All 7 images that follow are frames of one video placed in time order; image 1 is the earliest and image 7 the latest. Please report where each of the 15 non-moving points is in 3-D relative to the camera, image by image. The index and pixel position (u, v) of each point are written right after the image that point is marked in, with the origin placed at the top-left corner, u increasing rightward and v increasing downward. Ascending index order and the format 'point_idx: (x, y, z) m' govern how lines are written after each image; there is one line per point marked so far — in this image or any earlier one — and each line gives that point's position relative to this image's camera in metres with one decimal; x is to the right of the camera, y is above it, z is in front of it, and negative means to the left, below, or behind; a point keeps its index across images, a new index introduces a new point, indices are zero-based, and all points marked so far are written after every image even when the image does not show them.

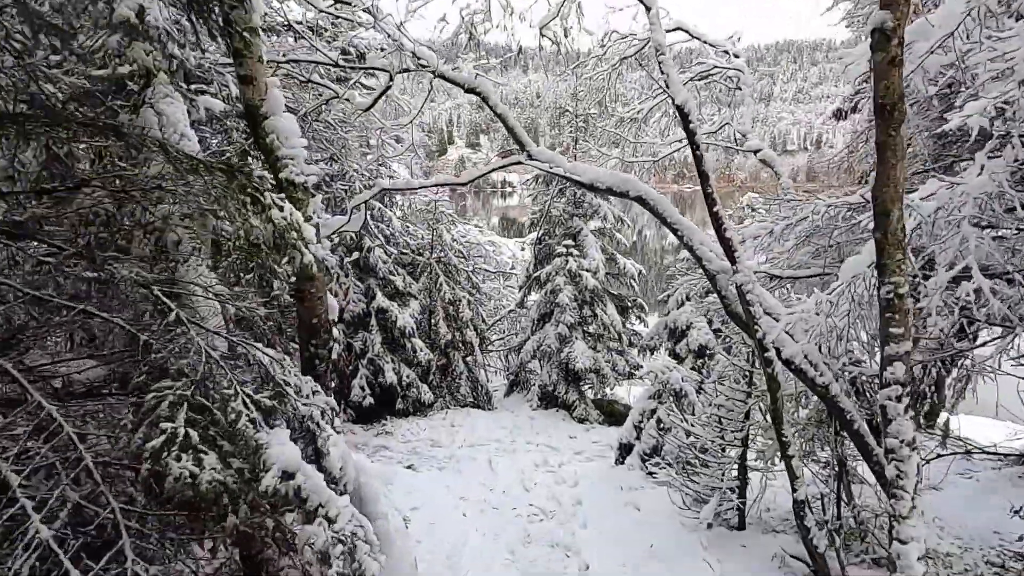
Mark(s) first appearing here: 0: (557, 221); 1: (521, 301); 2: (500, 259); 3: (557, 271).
0: (+0.7, +1.1, +10.7) m
1: (+0.2, -0.2, +11.0) m
2: (-0.2, +0.5, +13.3) m
3: (+0.7, +0.3, +10.1) m
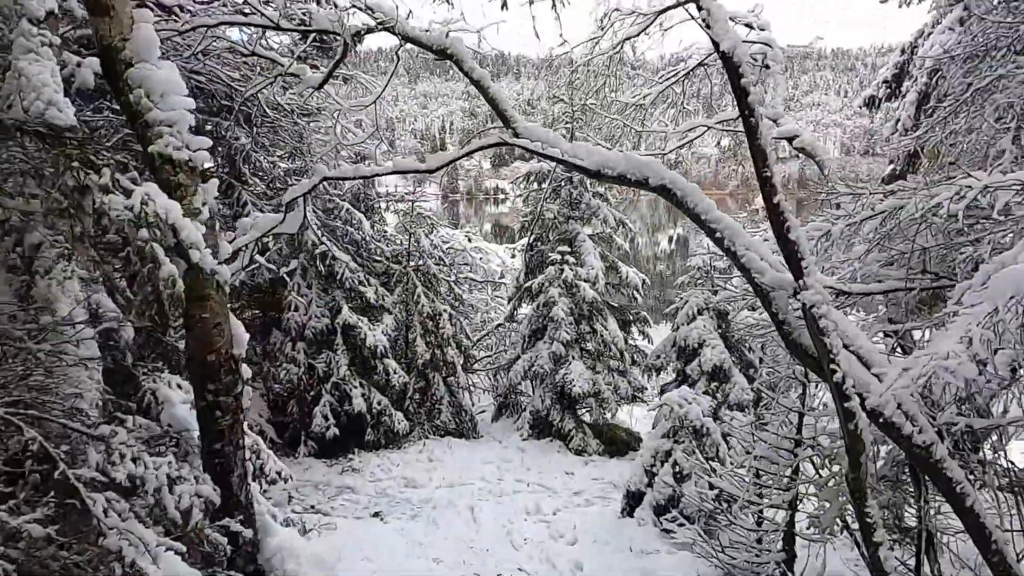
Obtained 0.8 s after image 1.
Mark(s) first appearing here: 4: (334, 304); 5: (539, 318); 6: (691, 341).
0: (+0.5, +0.9, +9.5) m
1: (0.0, -0.4, +9.8) m
2: (-0.4, +0.3, +12.1) m
3: (+0.5, +0.1, +8.9) m
4: (-2.2, -0.2, +8.2) m
5: (+0.4, -0.4, +9.0) m
6: (+2.3, -0.7, +8.5) m
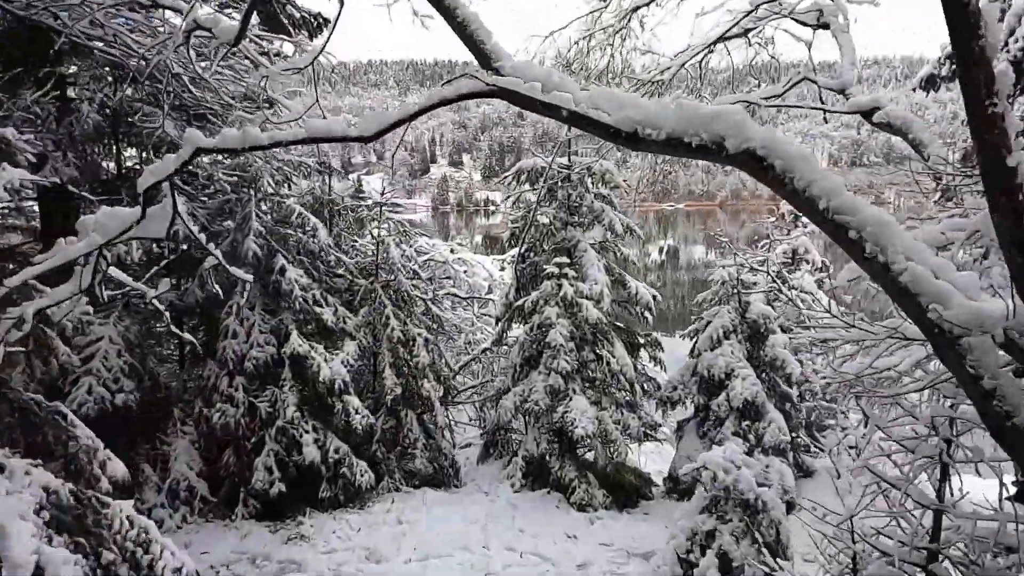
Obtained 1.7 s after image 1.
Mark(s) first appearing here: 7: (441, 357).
0: (+0.4, +0.7, +8.0) m
1: (-0.2, -0.6, +8.3) m
2: (-0.6, +0.1, +10.6) m
3: (+0.4, -0.1, +7.4) m
4: (-2.3, -0.4, +6.7) m
5: (+0.2, -0.6, +7.5) m
6: (+2.2, -0.9, +7.1) m
7: (-0.9, -0.9, +8.3) m
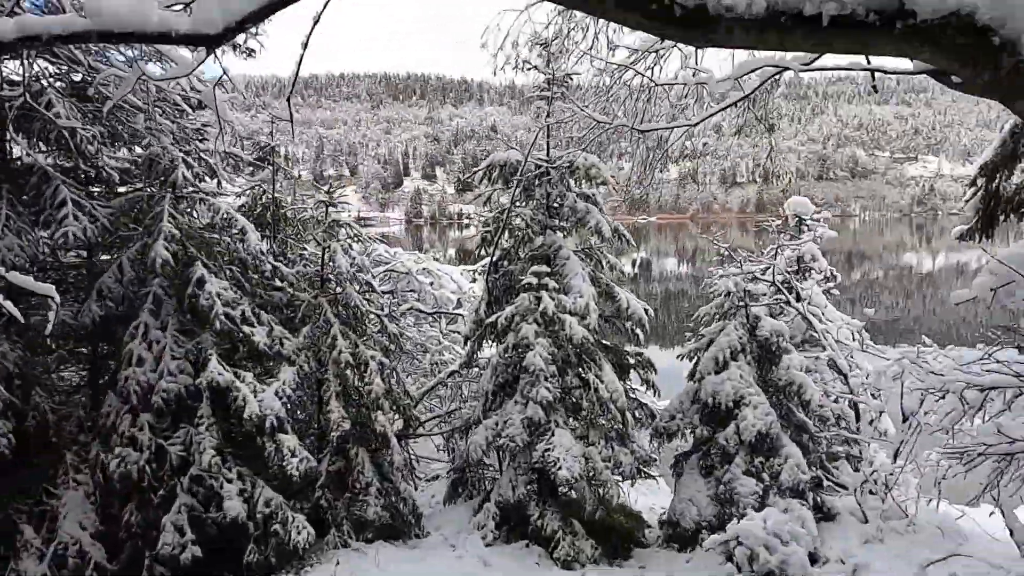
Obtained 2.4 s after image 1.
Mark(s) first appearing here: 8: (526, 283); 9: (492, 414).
0: (+0.1, +0.5, +7.0) m
1: (-0.5, -0.8, +7.1) m
2: (-1.0, -0.1, +9.5) m
3: (+0.1, -0.2, +6.3) m
4: (-2.6, -0.5, +5.5) m
5: (0.0, -0.7, +6.4) m
6: (+1.9, -1.0, +6.0) m
7: (-1.2, -1.0, +7.1) m
8: (+0.1, 0.0, +6.5) m
9: (-0.2, -1.2, +6.5) m
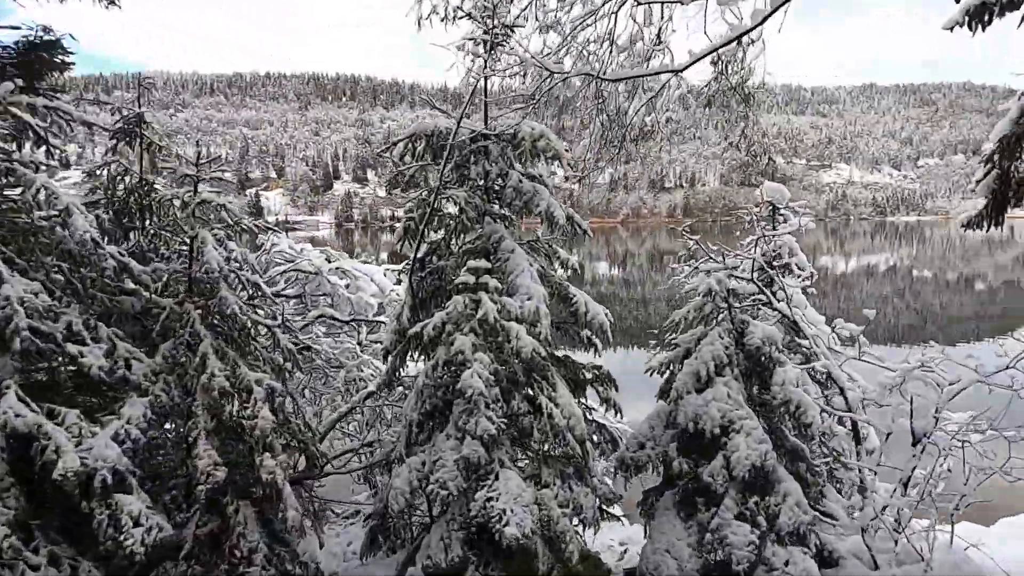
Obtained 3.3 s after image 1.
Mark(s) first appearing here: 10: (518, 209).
0: (-0.5, +0.5, +5.6) m
1: (-1.1, -0.8, +5.7) m
2: (-1.9, -0.2, +8.0) m
3: (-0.4, -0.2, +5.0) m
4: (-3.0, -0.6, +3.9) m
5: (-0.6, -0.7, +5.0) m
6: (+1.4, -1.0, +4.8) m
7: (-1.8, -1.0, +5.6) m
8: (-0.4, 0.0, +5.1) m
9: (-0.7, -1.2, +5.1) m
10: (0.0, +0.7, +5.5) m
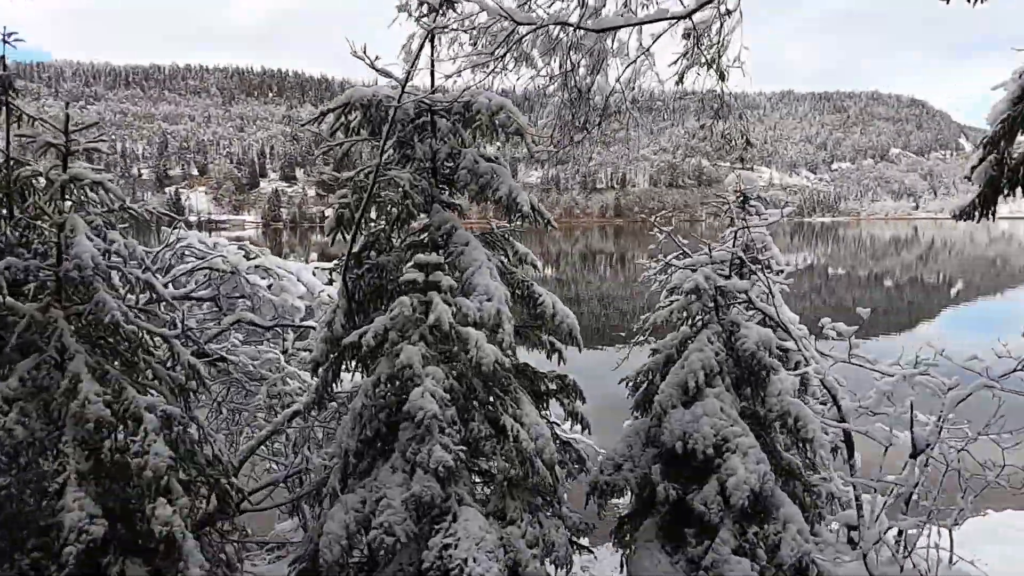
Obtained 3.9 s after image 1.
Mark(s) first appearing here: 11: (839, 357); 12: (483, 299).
0: (-0.8, +0.5, +4.7) m
1: (-1.4, -0.8, +4.8) m
2: (-2.4, -0.2, +7.0) m
3: (-0.7, -0.2, +4.1) m
4: (-3.1, -0.6, +2.8) m
5: (-0.8, -0.7, +4.1) m
6: (+1.2, -1.0, +4.1) m
7: (-2.1, -1.0, +4.6) m
8: (-0.7, 0.0, +4.3) m
9: (-1.0, -1.2, +4.2) m
10: (-0.3, +0.7, +4.7) m
11: (+2.6, -0.5, +5.2) m
12: (-0.2, -0.1, +4.2) m
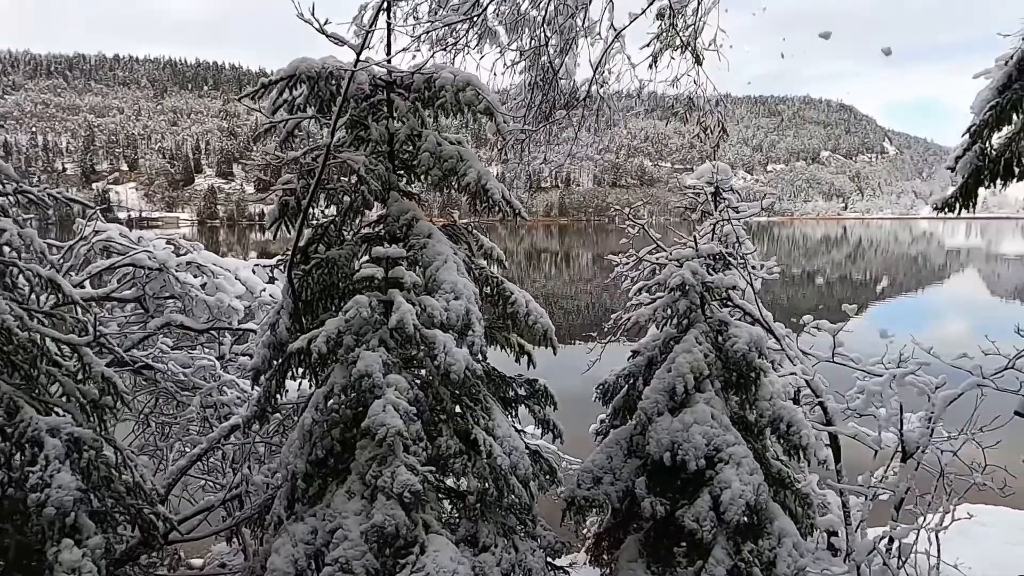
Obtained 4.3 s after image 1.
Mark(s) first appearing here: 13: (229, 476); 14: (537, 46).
0: (-1.0, +0.5, +4.2) m
1: (-1.6, -0.8, +4.2) m
2: (-2.8, -0.2, +6.3) m
3: (-0.8, -0.2, +3.6) m
4: (-3.2, -0.6, +2.0) m
5: (-1.0, -0.7, +3.6) m
6: (+1.0, -0.9, +3.8) m
7: (-2.3, -1.0, +4.0) m
8: (-0.8, +0.1, +3.7) m
9: (-1.1, -1.2, +3.6) m
10: (-0.5, +0.7, +4.2) m
11: (+2.3, -0.5, +5.0) m
12: (-0.3, -0.1, +3.7) m
13: (-2.2, -1.5, +5.2) m
14: (+0.2, +1.8, +4.9) m
